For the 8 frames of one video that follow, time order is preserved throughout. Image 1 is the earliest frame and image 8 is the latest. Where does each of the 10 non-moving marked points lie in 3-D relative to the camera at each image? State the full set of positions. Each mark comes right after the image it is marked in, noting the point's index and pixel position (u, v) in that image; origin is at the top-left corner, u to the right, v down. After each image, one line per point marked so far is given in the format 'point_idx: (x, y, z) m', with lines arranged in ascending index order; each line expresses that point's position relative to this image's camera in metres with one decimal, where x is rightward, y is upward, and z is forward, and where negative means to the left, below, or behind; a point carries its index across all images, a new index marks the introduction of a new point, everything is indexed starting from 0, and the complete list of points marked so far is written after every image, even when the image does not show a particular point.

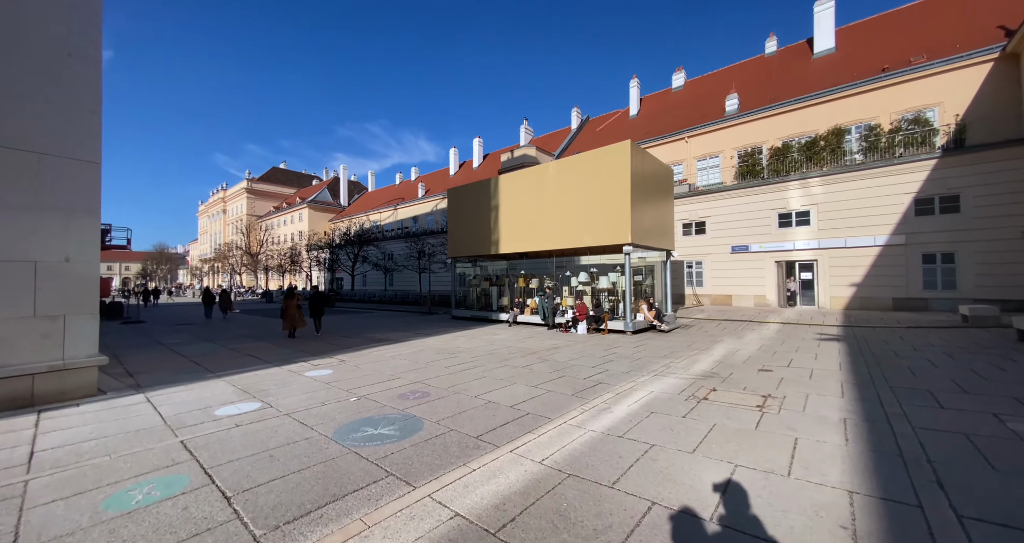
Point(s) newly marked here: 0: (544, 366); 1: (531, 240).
0: (+0.6, -1.9, +7.9) m
1: (+0.7, +1.2, +15.8) m
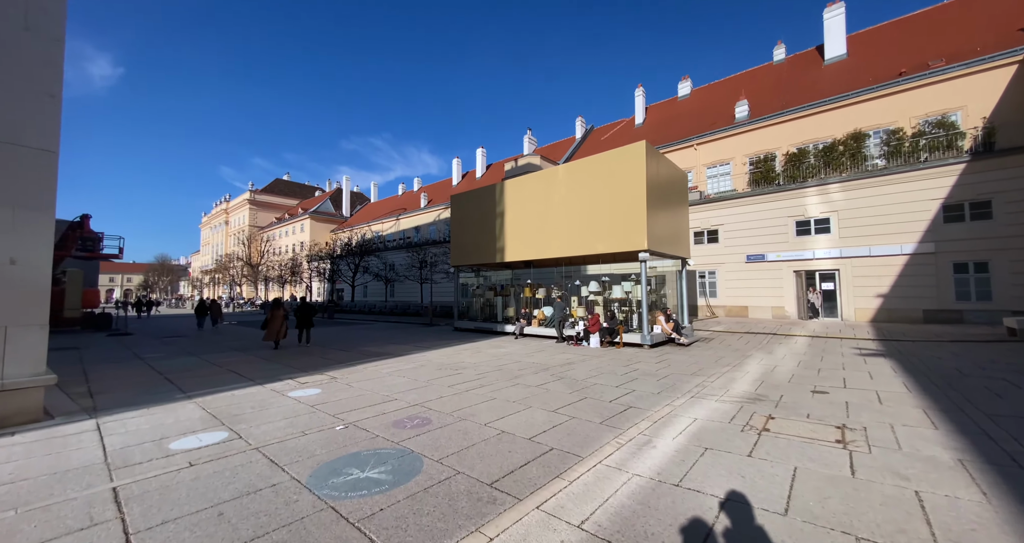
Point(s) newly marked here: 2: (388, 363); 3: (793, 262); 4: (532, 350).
0: (+0.8, -2.0, +7.0) m
1: (+1.0, +0.9, +14.9) m
2: (-3.0, -2.2, +9.8) m
3: (+12.5, +0.4, +17.8) m
4: (+0.6, -2.3, +11.6) m
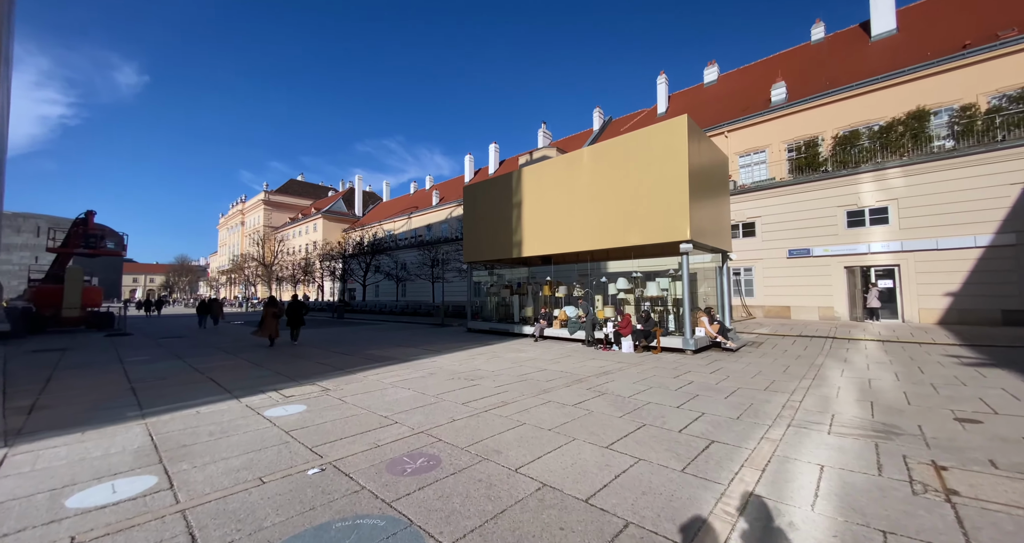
0: (+1.3, -1.8, +5.5) m
1: (+1.6, +1.0, +13.4) m
2: (-2.5, -2.1, +8.4) m
3: (+13.2, +0.6, +16.0) m
4: (+1.1, -2.1, +10.1) m
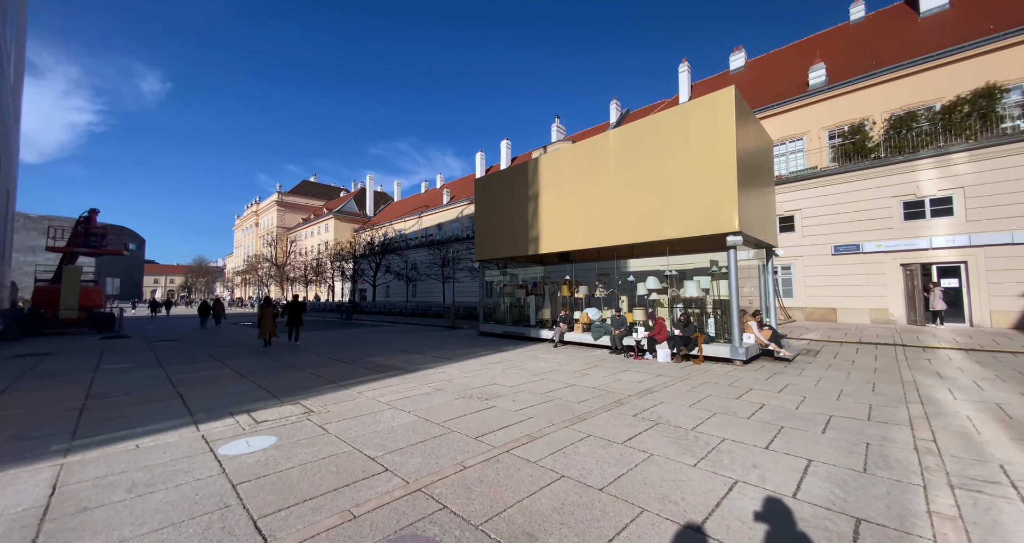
0: (+1.6, -1.7, +4.1) m
1: (+2.1, +1.1, +12.0) m
2: (-2.1, -2.0, +7.1) m
3: (+13.8, +0.6, +14.3) m
4: (+1.5, -2.0, +8.7) m
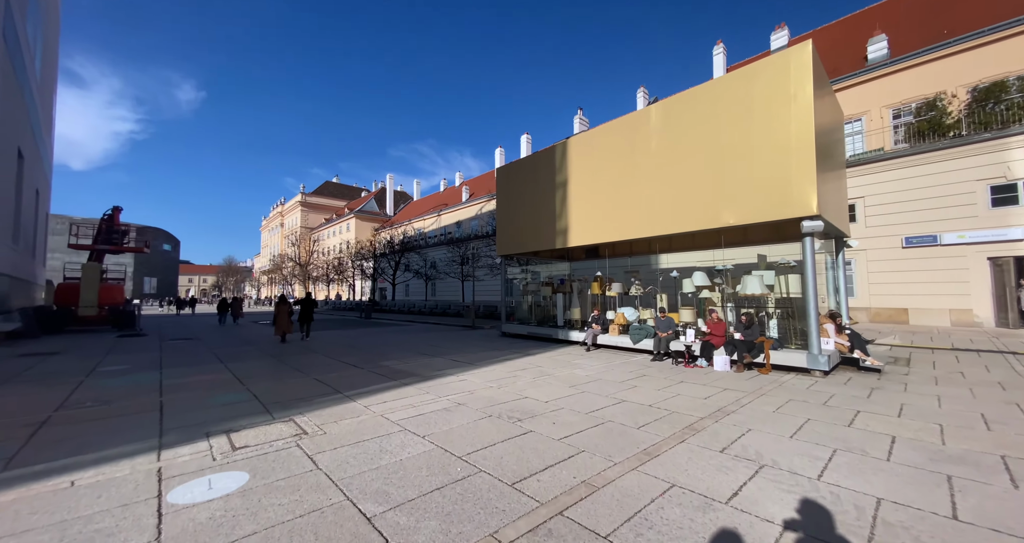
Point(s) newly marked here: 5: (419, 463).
0: (+1.9, -1.6, +2.8) m
1: (+2.9, +1.2, +10.7) m
2: (-1.6, -1.9, +6.0) m
3: (+14.6, +0.8, +12.4) m
4: (+2.1, -1.9, +7.4) m
5: (-0.8, -1.7, +3.7) m
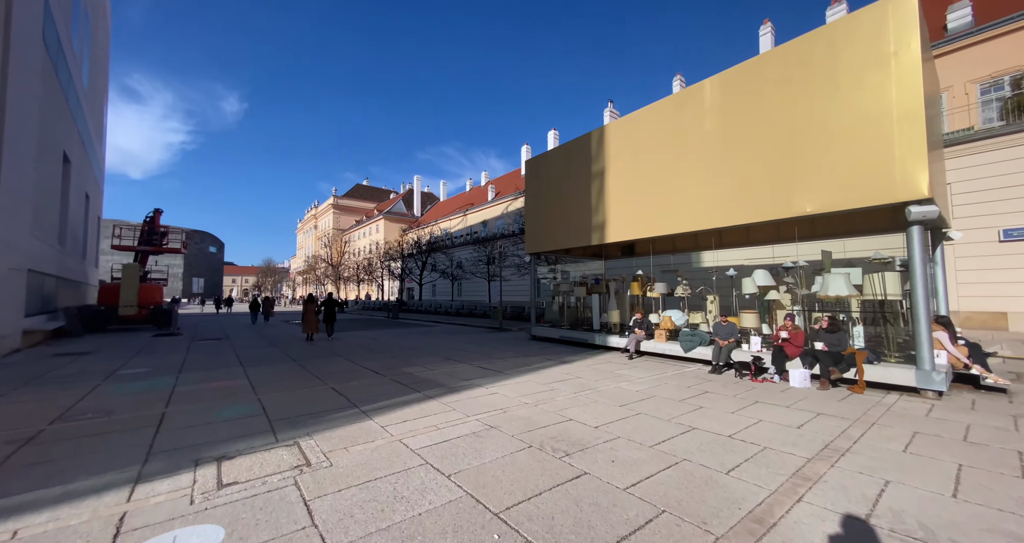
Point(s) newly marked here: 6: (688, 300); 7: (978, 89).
0: (+2.2, -1.6, +1.7) m
1: (+3.7, +1.3, +9.5) m
2: (-1.1, -1.9, +5.1) m
3: (+15.5, +0.9, +10.5) m
4: (+2.7, -1.9, +6.3) m
5: (-0.5, -1.7, +2.8) m
6: (+4.7, -0.7, +10.8) m
7: (+16.2, +6.4, +14.1) m
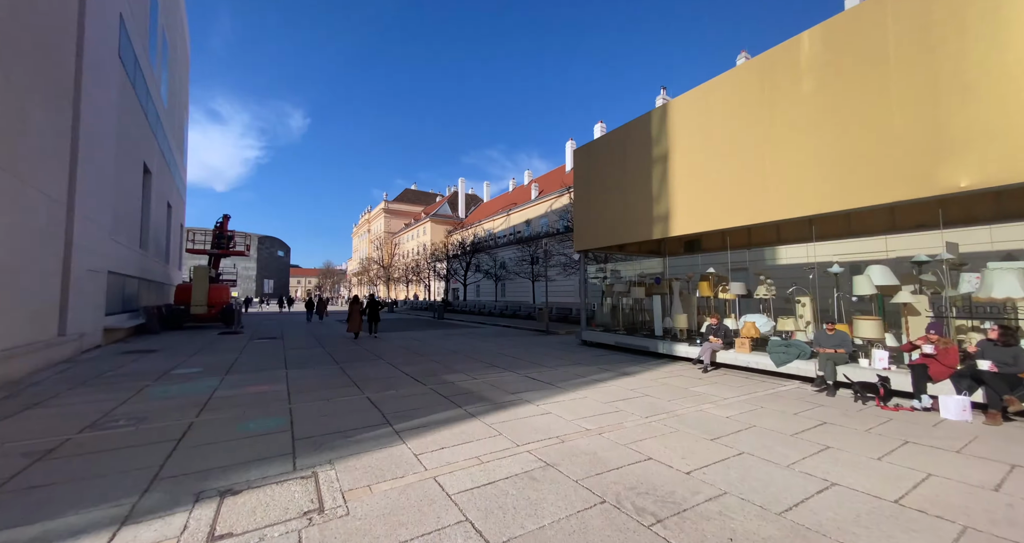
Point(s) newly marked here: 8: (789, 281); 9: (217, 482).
0: (+2.4, -1.5, +0.4) m
1: (+4.8, +1.3, +8.0) m
2: (-0.4, -1.8, +4.3) m
3: (+16.7, +1.0, +7.5) m
4: (+3.5, -1.8, +4.9) m
5: (-0.1, -1.7, +1.9) m
6: (+6.0, -0.7, +9.2) m
7: (+17.8, +6.5, +11.1) m
8: (+6.2, -0.3, +8.6) m
9: (-2.6, -1.8, +3.5) m
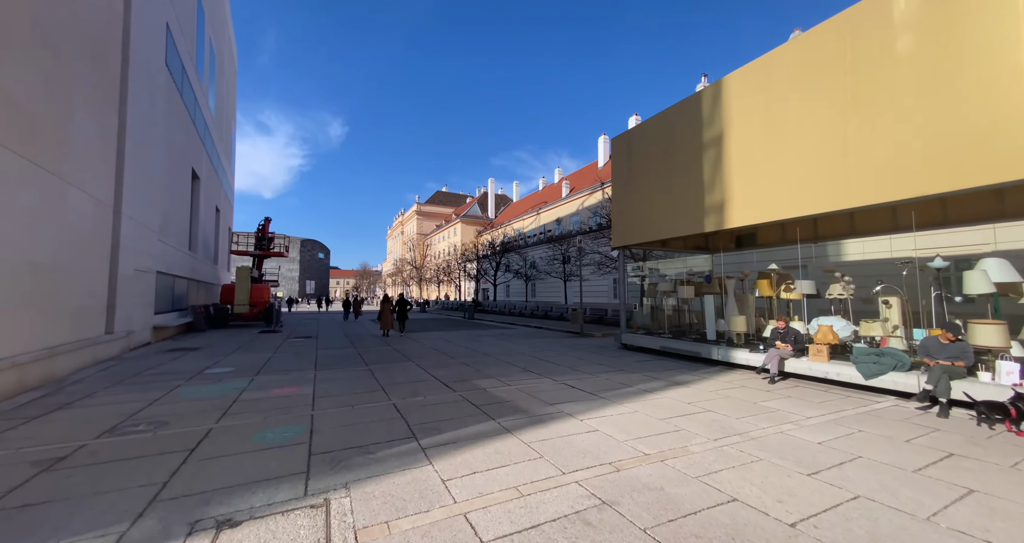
0: (+2.5, -1.4, -0.4) m
1: (+5.5, +1.4, +7.0) m
2: (0.0, -1.8, +3.6) m
3: (+17.3, +1.1, +5.5) m
4: (+3.9, -1.7, +4.0) m
5: (+0.1, -1.6, +1.2) m
6: (+6.8, -0.6, +8.0) m
7: (+18.7, +6.6, +9.0) m
8: (+6.9, -0.2, +7.4) m
9: (-2.2, -1.8, +3.0) m
